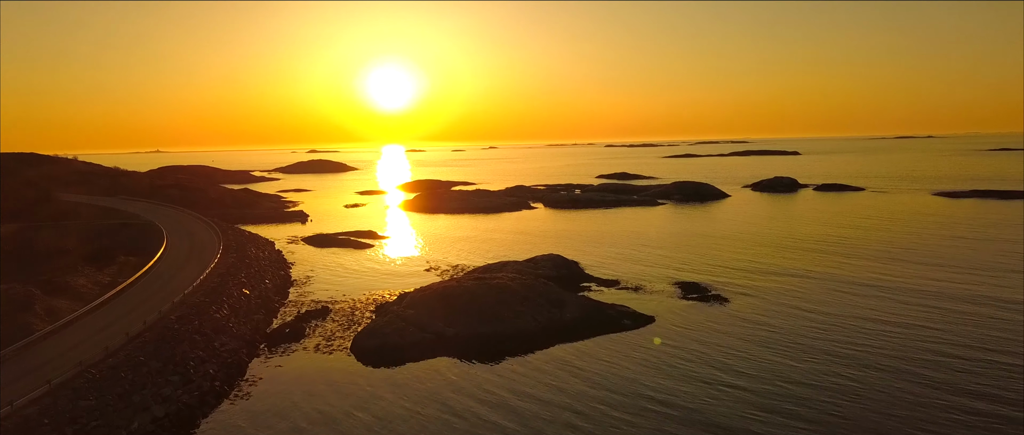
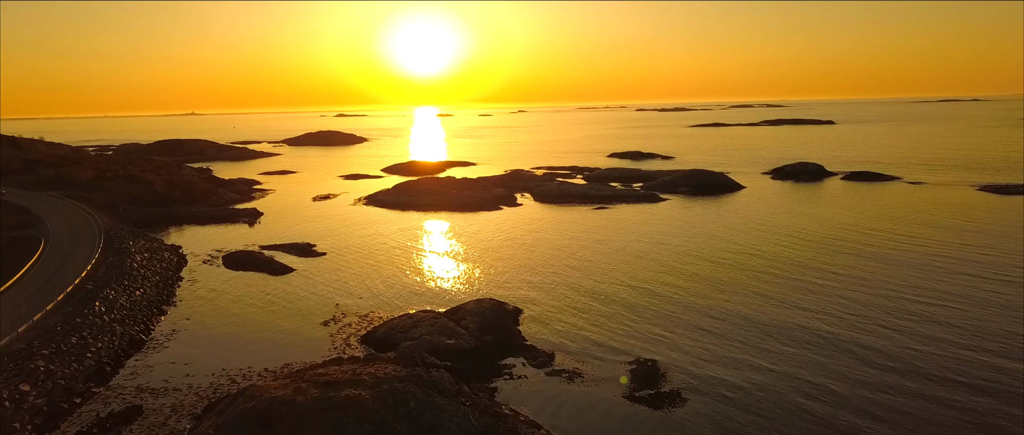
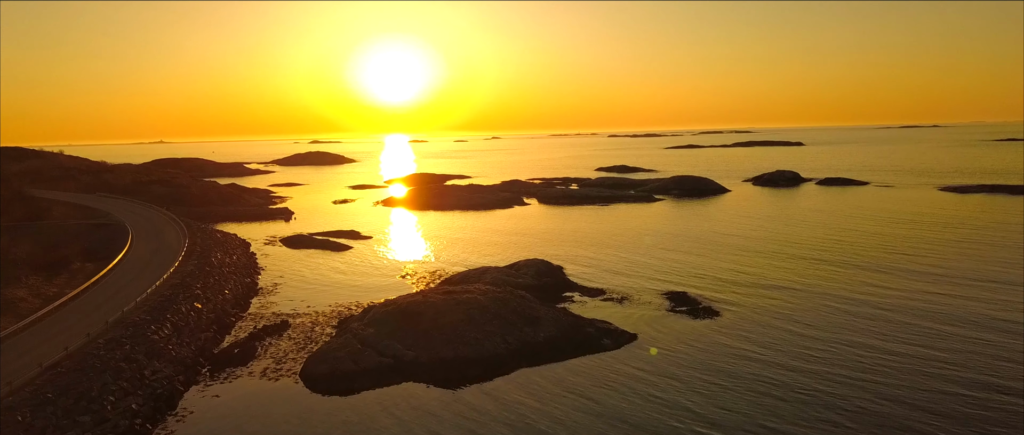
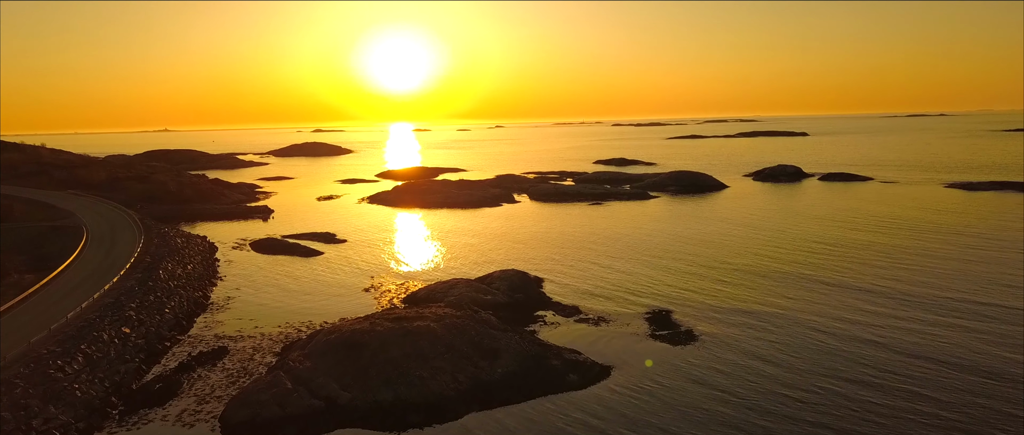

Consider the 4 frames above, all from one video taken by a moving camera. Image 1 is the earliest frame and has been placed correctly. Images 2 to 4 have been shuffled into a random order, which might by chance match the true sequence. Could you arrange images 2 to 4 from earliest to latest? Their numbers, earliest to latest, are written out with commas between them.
3, 4, 2
